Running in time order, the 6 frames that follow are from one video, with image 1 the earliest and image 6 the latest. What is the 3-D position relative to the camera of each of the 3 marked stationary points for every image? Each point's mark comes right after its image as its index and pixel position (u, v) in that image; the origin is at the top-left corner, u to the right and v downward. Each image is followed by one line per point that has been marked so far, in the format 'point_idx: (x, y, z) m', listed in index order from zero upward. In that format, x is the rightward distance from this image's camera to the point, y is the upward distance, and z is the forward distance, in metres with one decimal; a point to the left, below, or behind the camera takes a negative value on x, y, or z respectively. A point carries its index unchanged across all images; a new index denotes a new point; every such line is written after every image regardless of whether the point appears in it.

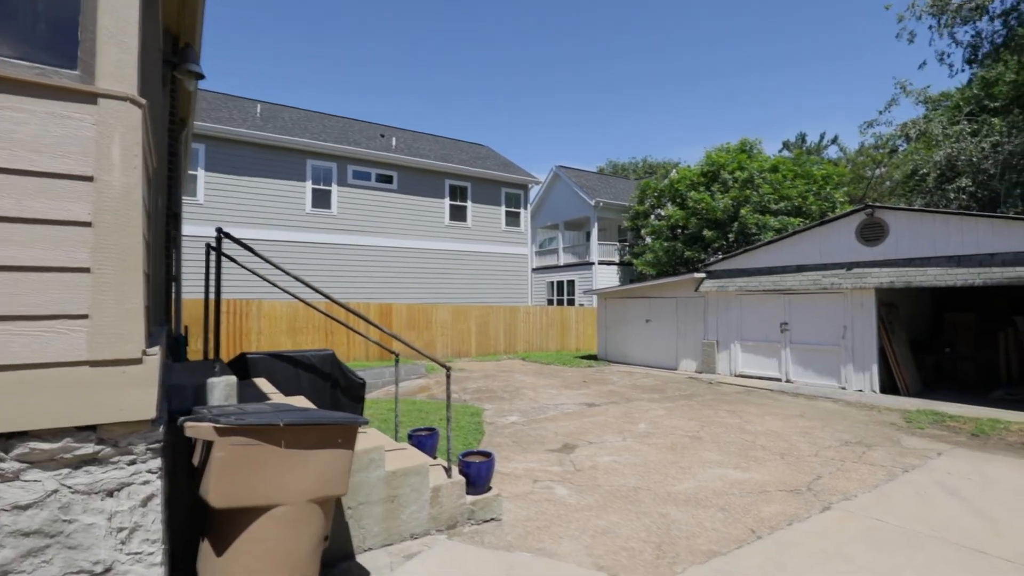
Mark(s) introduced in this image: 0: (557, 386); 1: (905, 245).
0: (+1.0, -2.1, +11.3) m
1: (+7.4, +0.8, +9.9) m
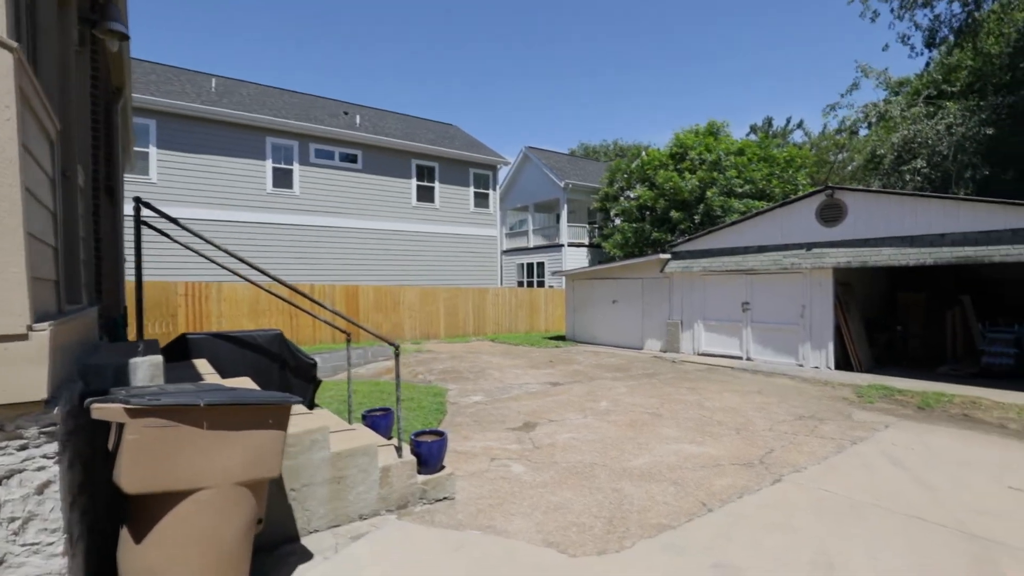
0: (+0.2, -1.7, +11.3) m
1: (+6.7, +1.2, +10.2) m
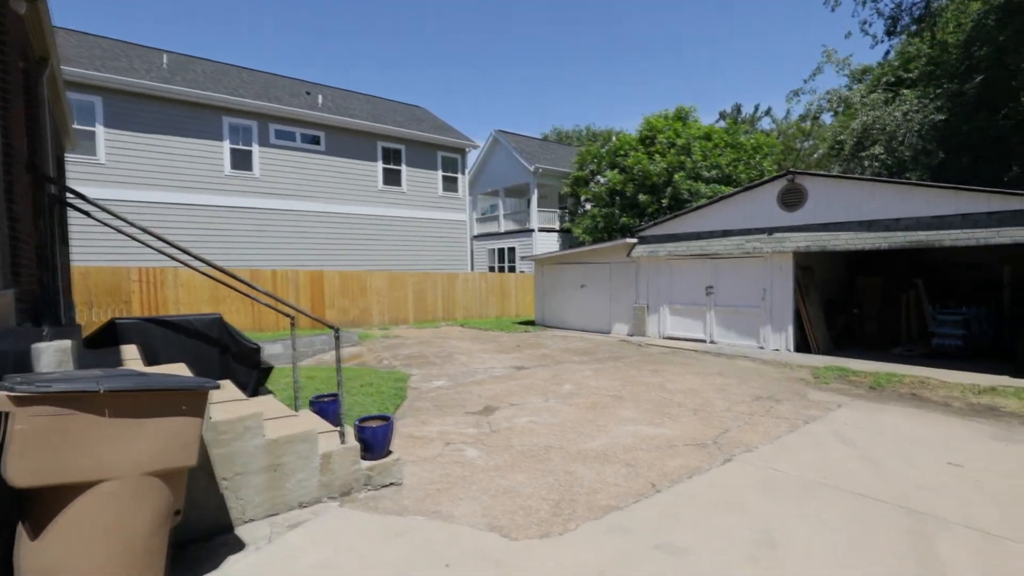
0: (-0.5, -1.3, +11.2) m
1: (+6.0, +1.5, +10.3) m
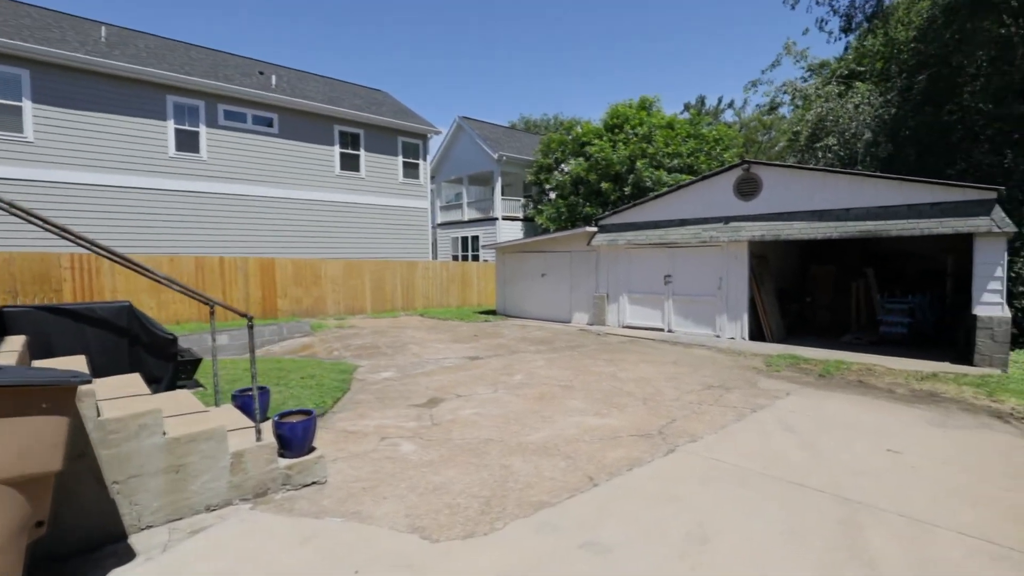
0: (-1.4, -1.1, +11.0) m
1: (+5.2, +1.7, +10.4) m
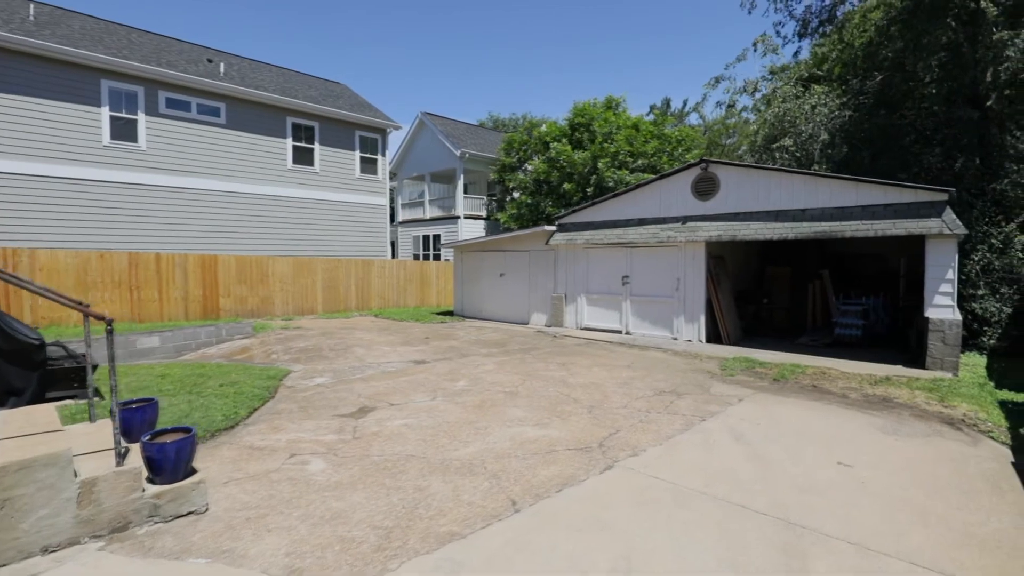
0: (-2.3, -1.1, +10.5) m
1: (+4.3, +1.7, +10.2) m
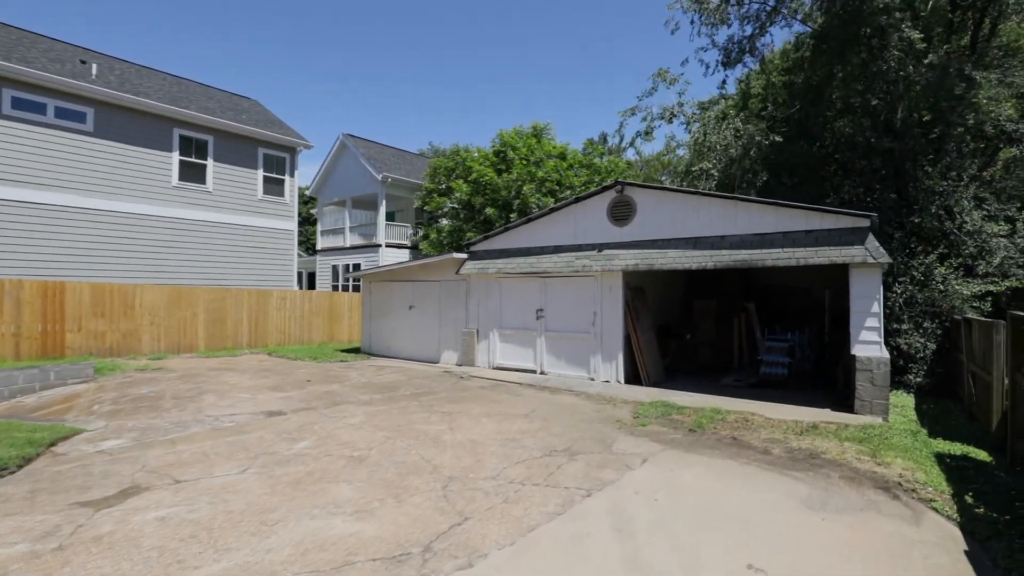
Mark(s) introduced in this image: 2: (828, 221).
0: (-4.1, -1.7, +8.8) m
1: (+2.4, +1.1, +9.4) m
2: (+4.6, +1.0, +7.7) m
